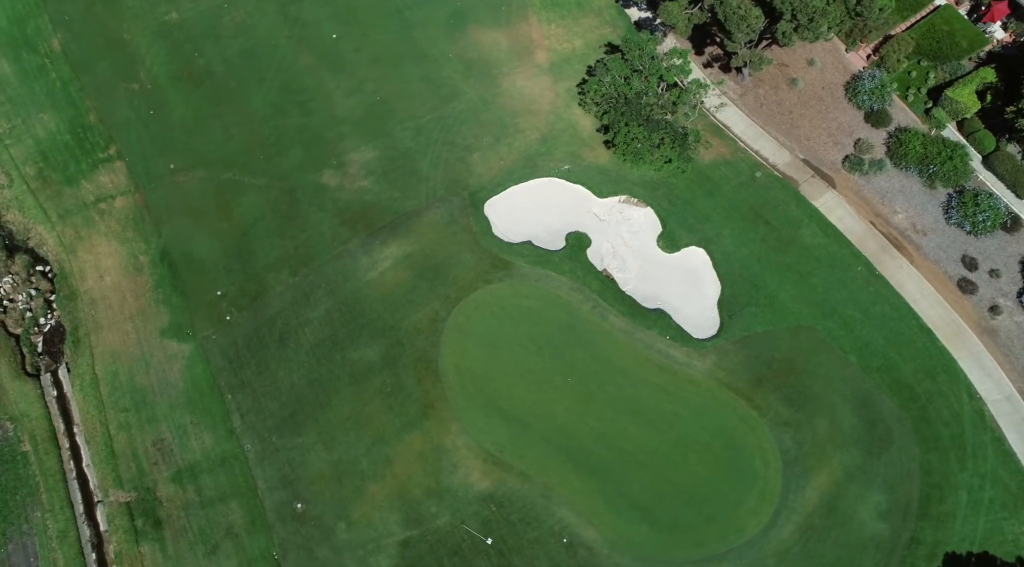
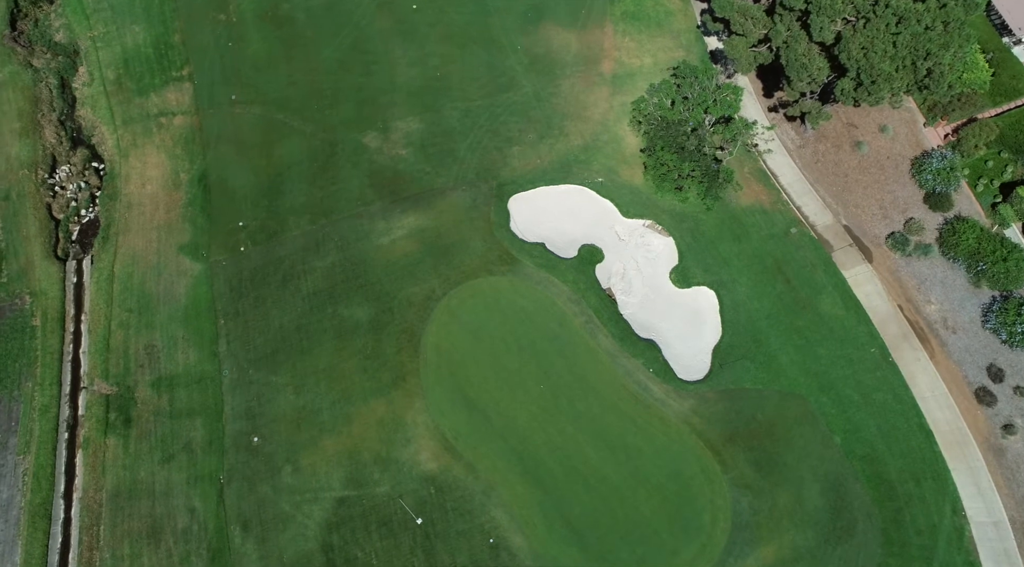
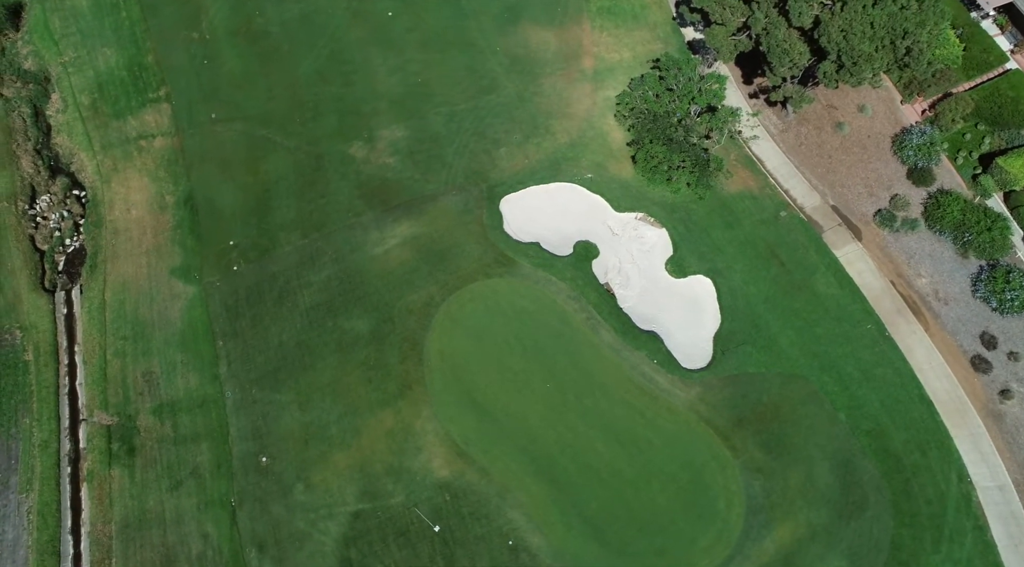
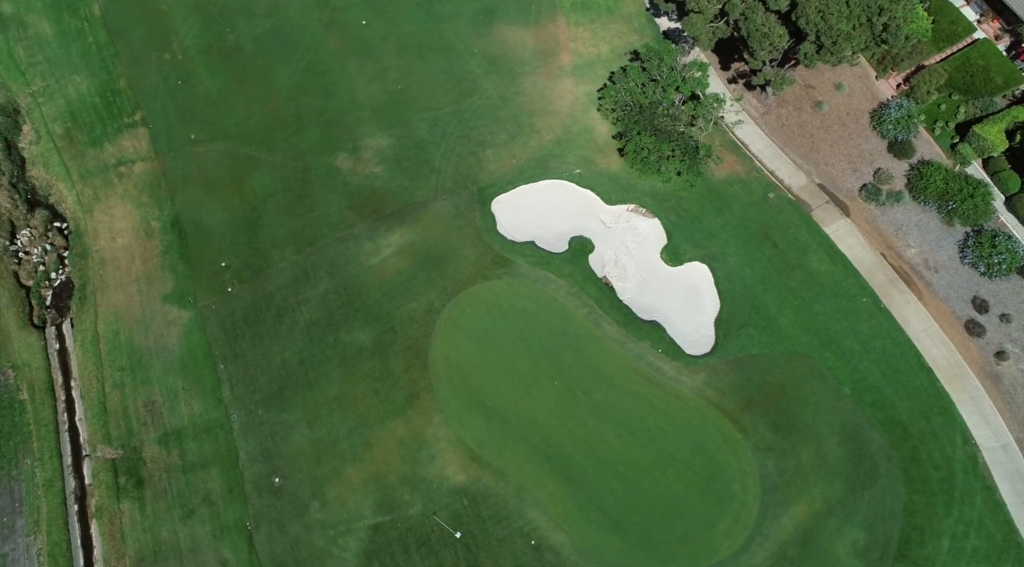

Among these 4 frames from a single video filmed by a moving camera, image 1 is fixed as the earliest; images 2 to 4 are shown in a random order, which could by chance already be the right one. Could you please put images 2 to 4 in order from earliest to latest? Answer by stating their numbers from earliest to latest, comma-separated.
4, 3, 2
